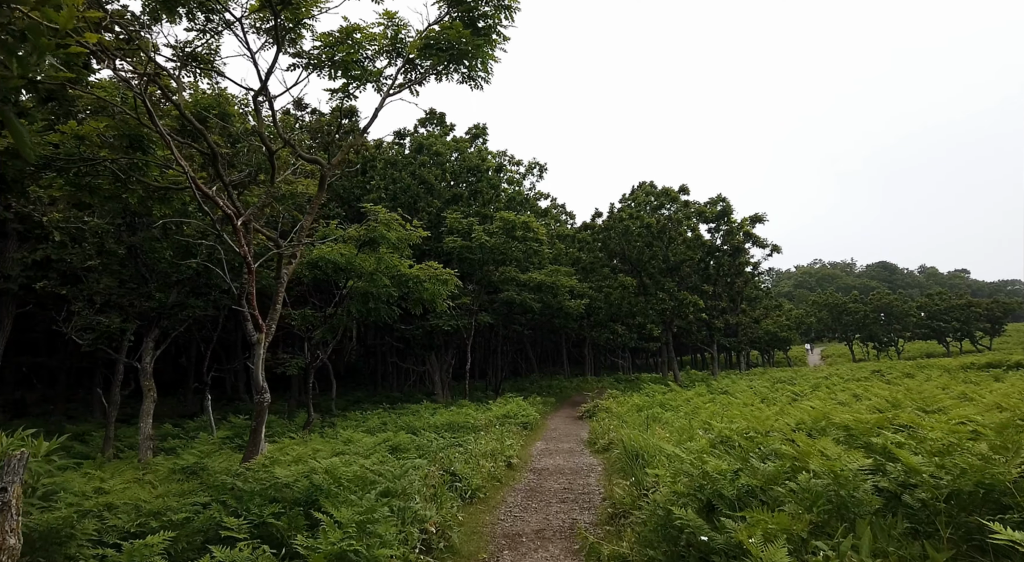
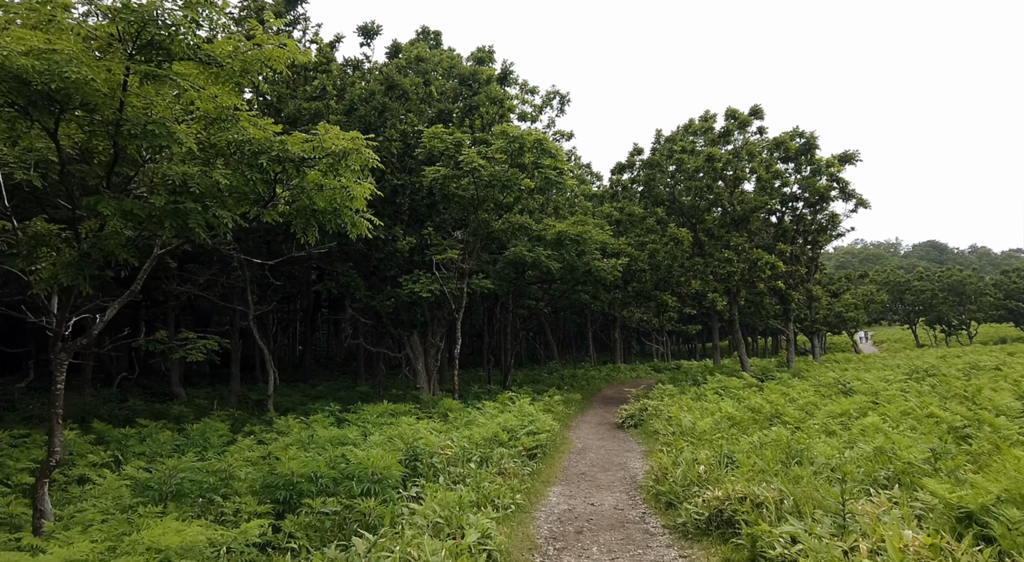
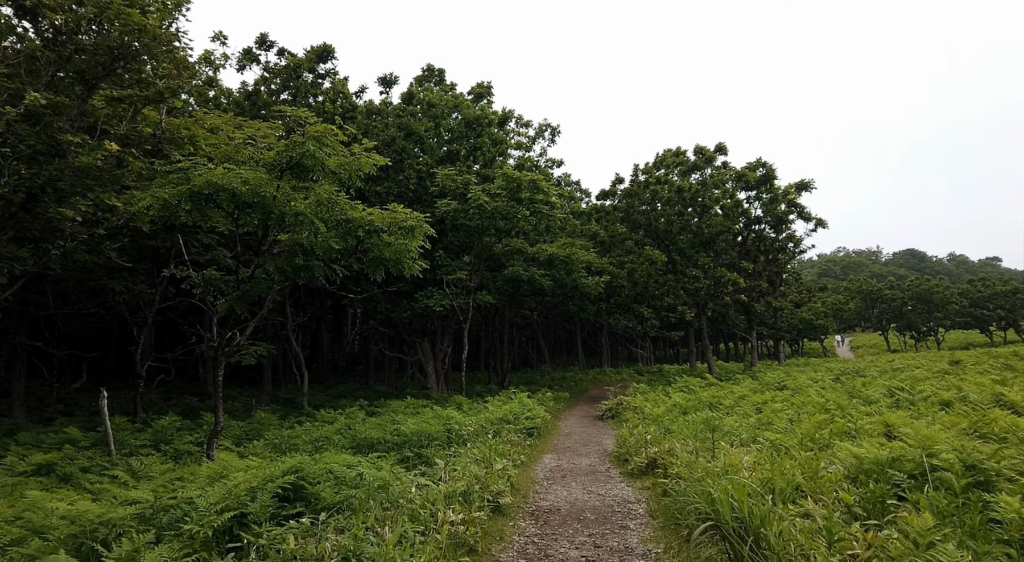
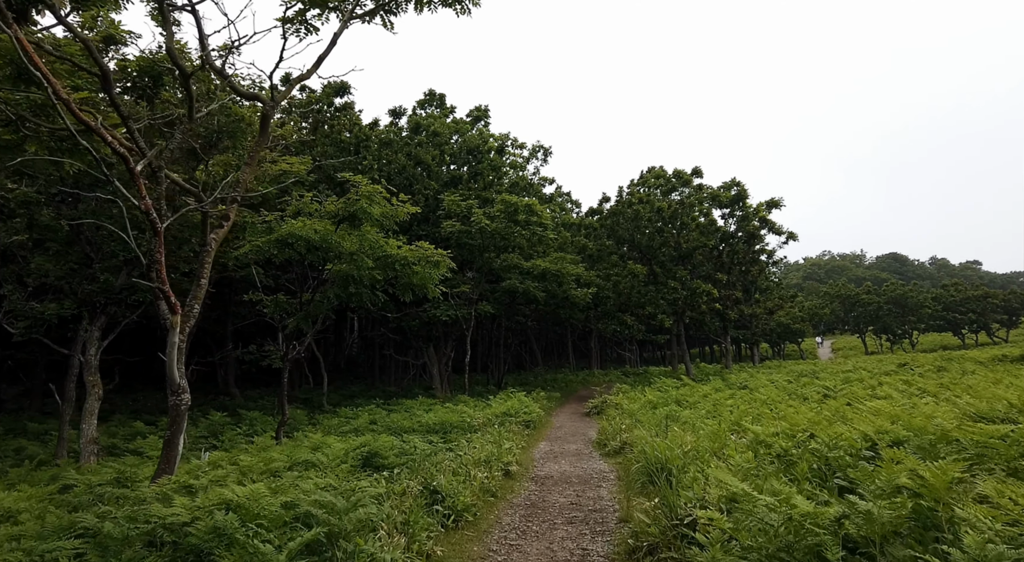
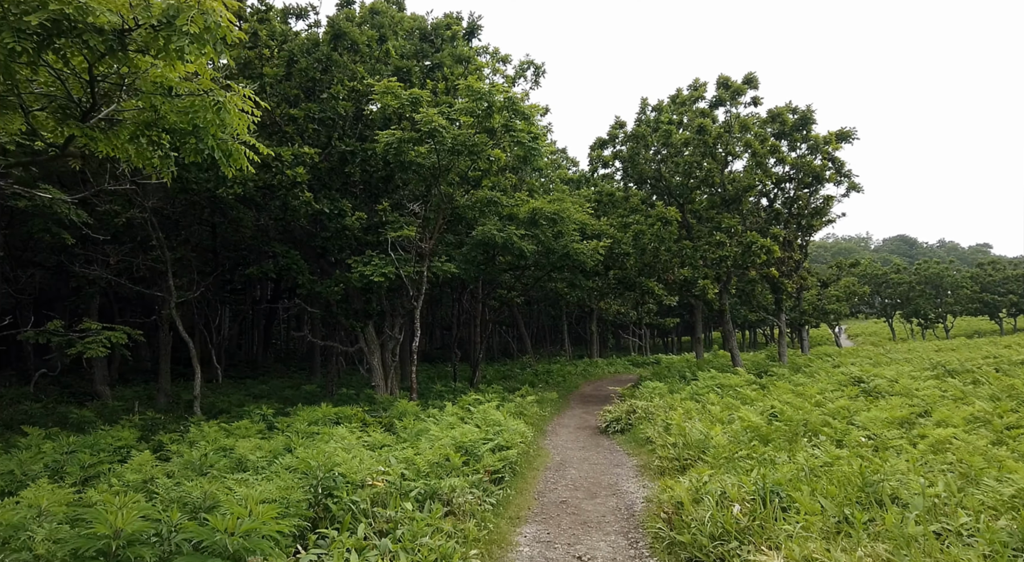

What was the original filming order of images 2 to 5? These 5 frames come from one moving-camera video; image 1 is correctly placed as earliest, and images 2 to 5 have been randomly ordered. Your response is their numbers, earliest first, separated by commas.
4, 3, 2, 5
